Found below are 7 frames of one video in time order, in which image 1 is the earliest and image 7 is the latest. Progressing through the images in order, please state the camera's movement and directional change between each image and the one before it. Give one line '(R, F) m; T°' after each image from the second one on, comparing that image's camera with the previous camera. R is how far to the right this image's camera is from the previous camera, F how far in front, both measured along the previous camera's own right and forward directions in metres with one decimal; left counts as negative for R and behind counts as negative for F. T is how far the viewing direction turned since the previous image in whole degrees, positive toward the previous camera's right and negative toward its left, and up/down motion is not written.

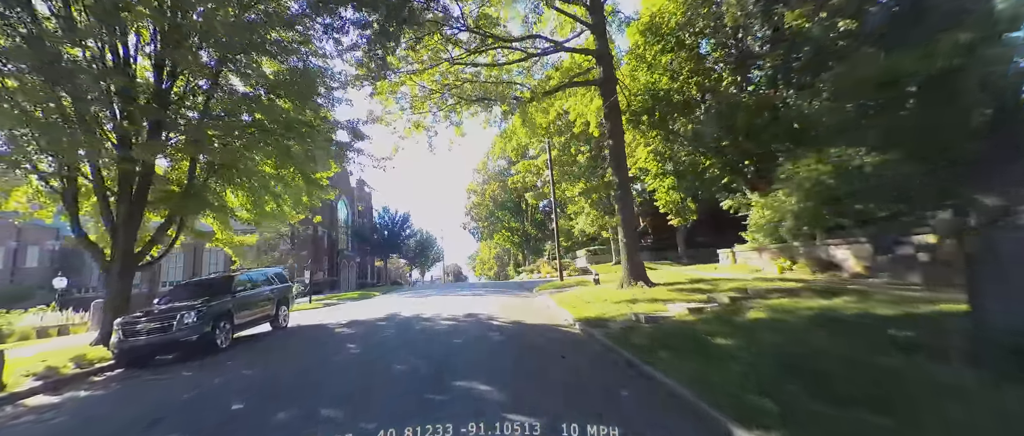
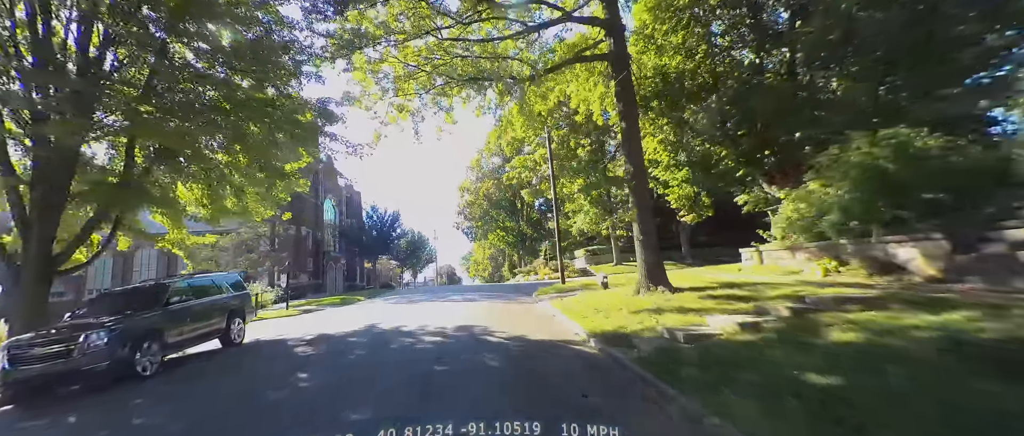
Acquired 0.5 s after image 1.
(-0.1, +1.7) m; +1°
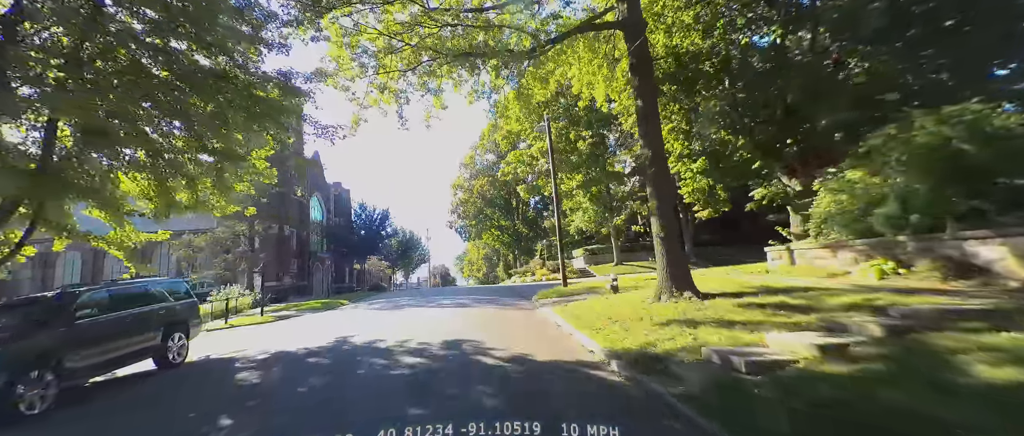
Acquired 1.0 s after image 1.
(-0.1, +1.5) m; +1°
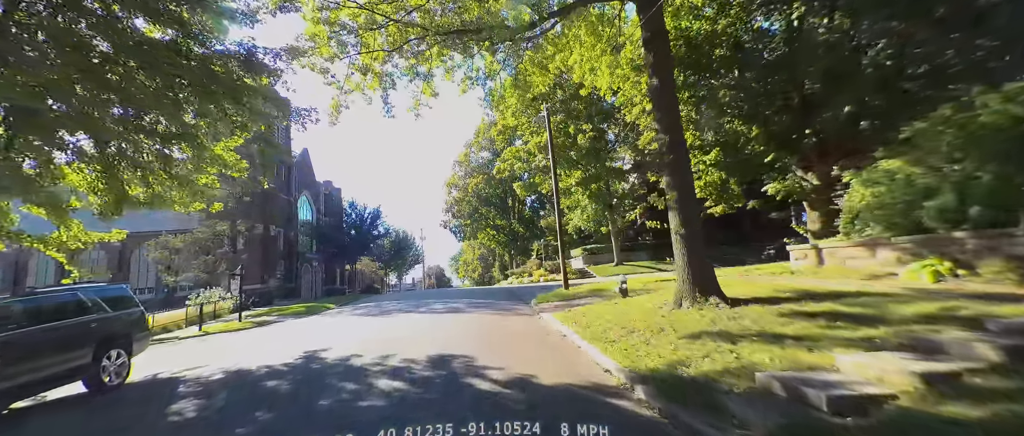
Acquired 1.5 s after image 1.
(-0.1, +1.1) m; +1°
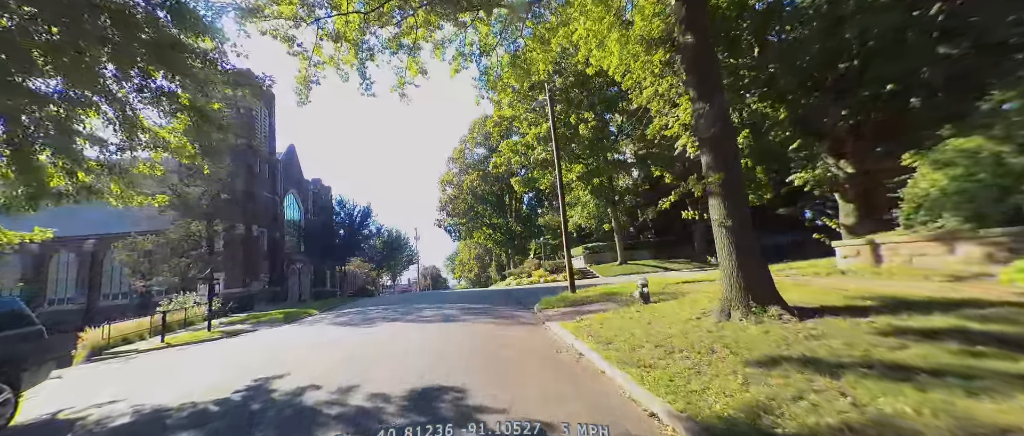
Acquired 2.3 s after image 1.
(-0.1, +1.5) m; +1°
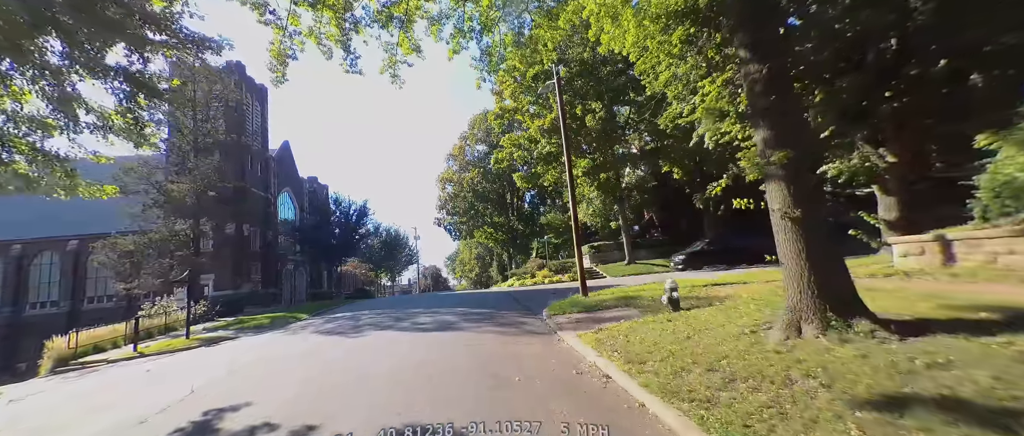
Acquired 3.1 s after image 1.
(-0.1, +1.2) m; 0°
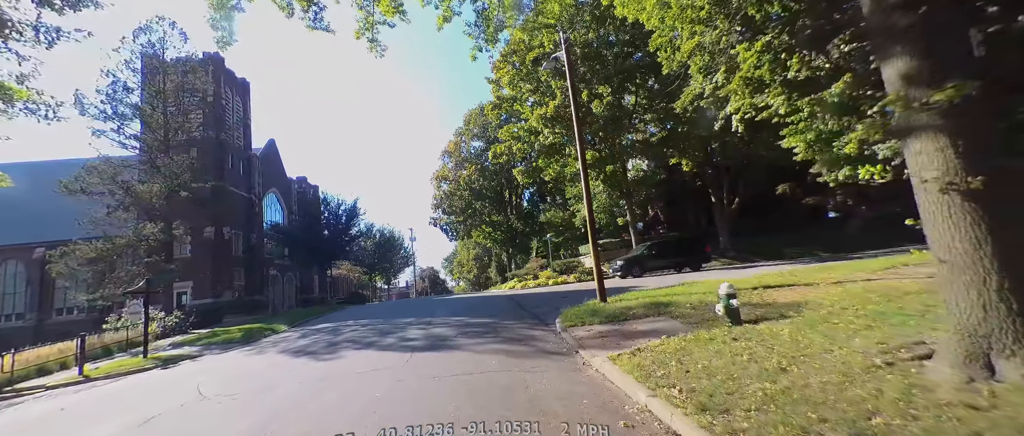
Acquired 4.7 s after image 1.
(-0.2, +1.6) m; 0°
